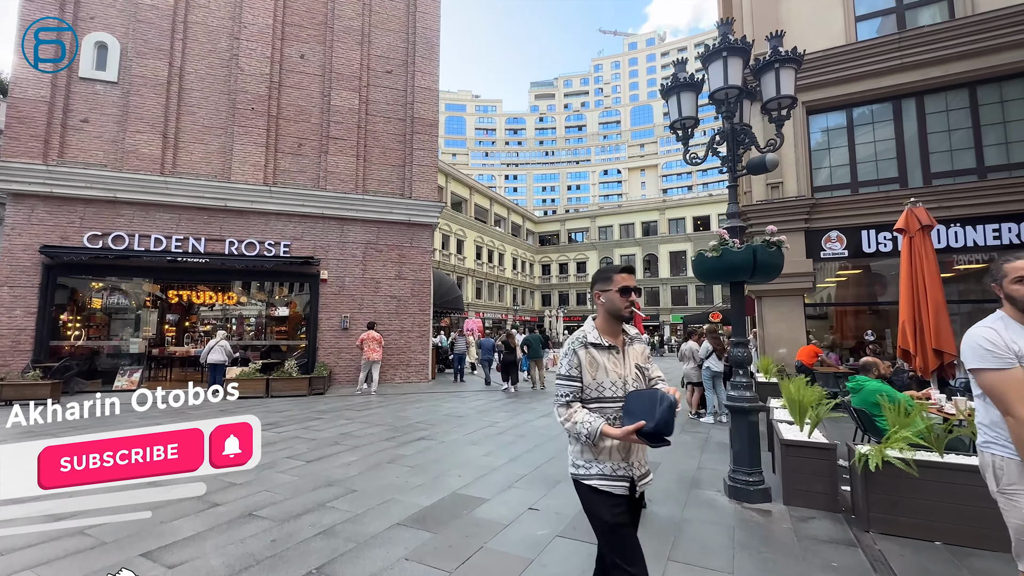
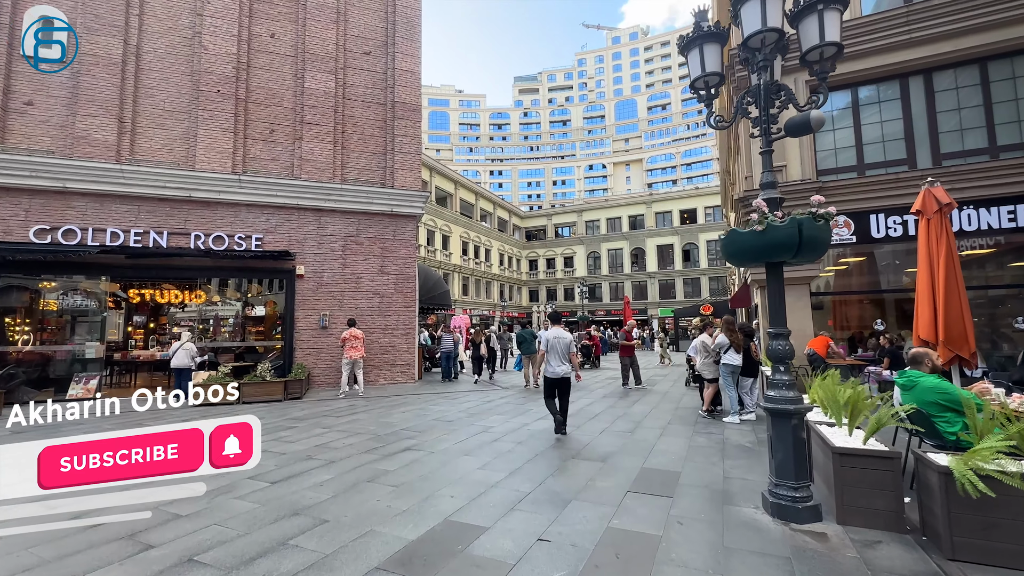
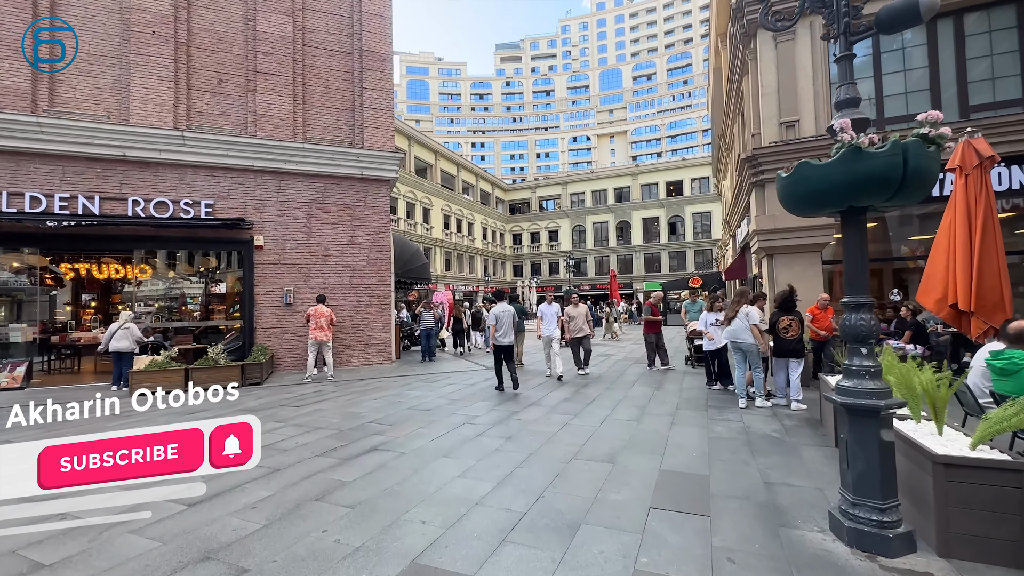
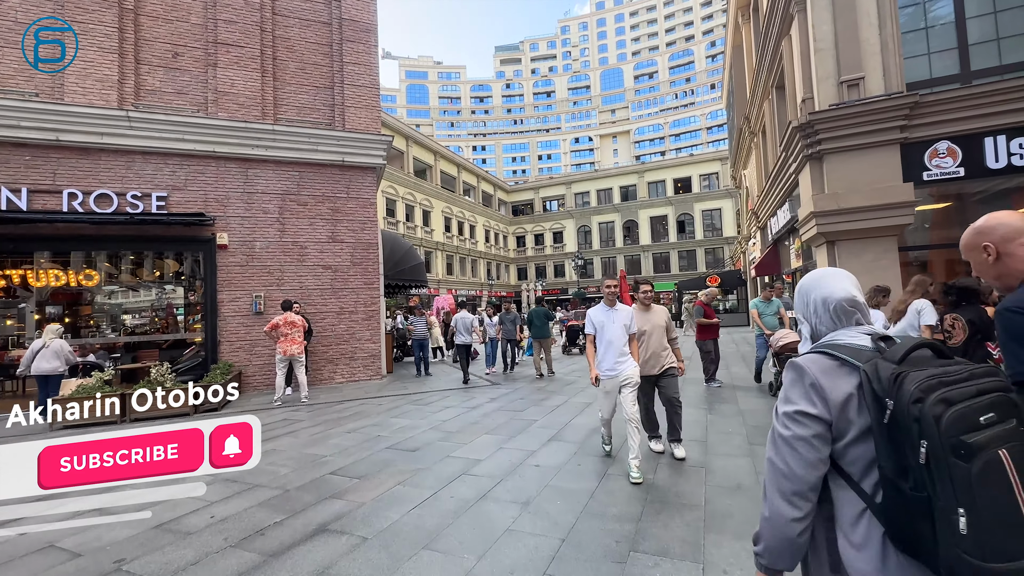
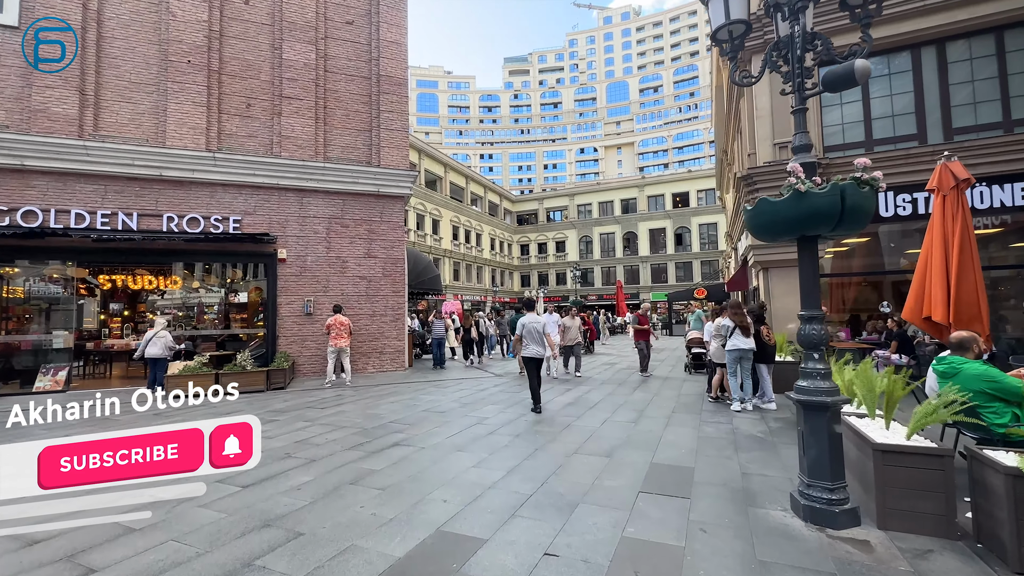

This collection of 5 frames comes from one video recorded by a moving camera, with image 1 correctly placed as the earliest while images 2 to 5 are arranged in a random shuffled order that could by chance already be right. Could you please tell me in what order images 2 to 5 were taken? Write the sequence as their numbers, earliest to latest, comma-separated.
2, 5, 3, 4
